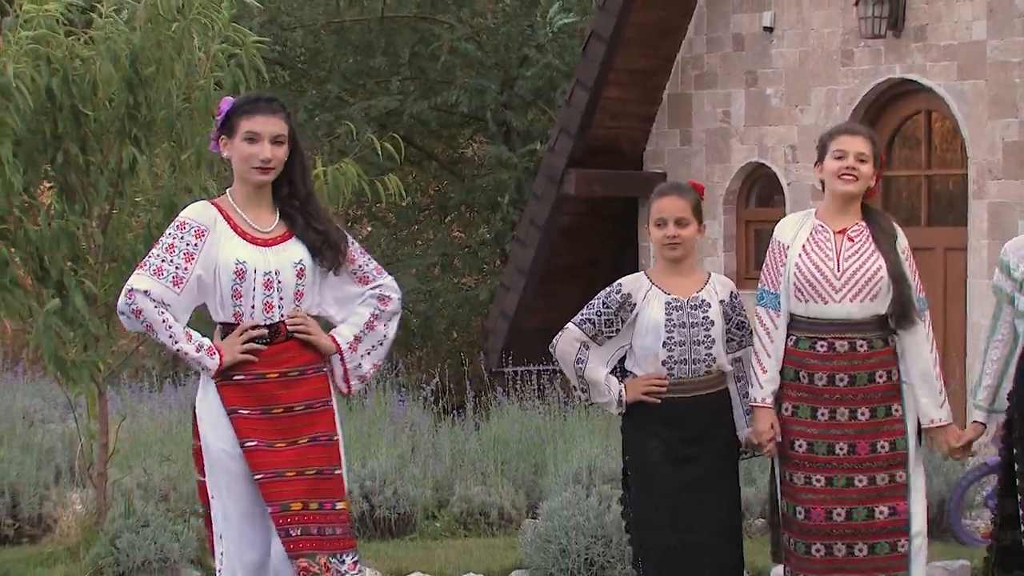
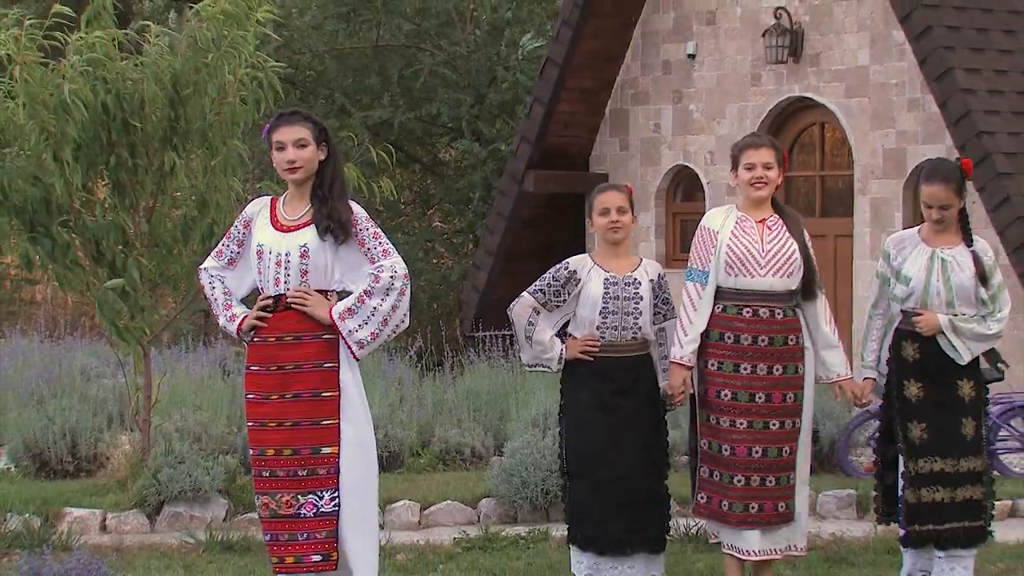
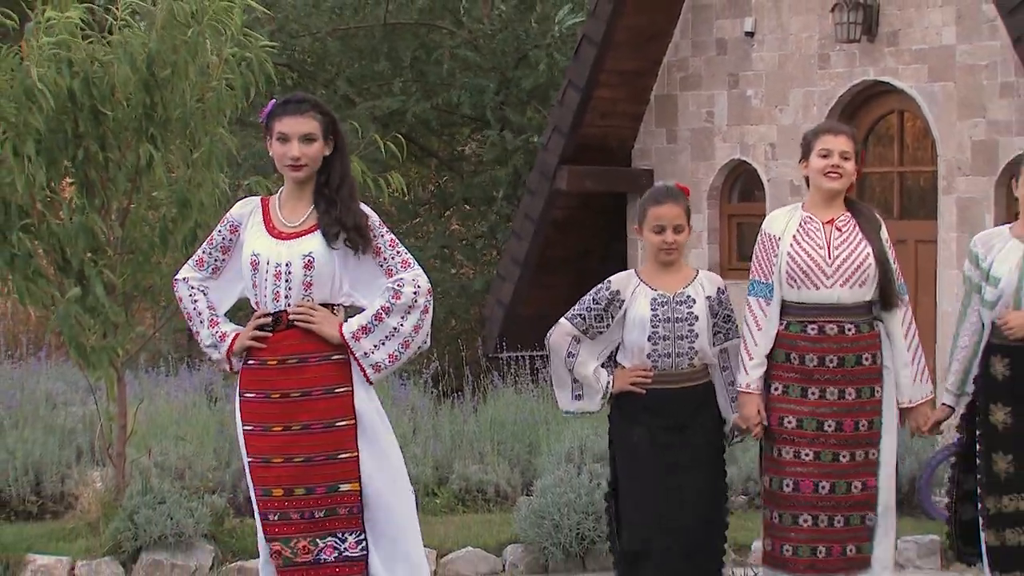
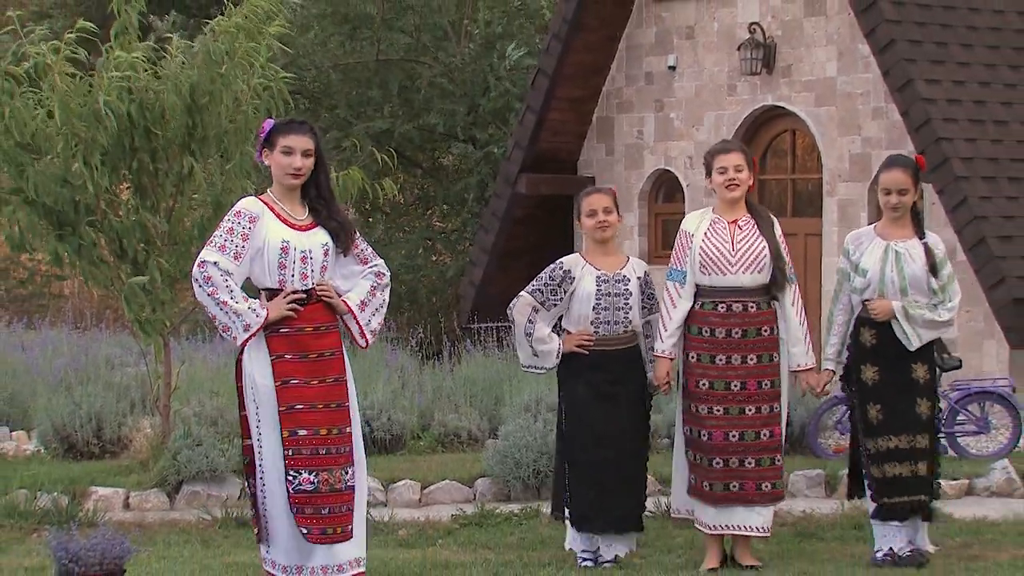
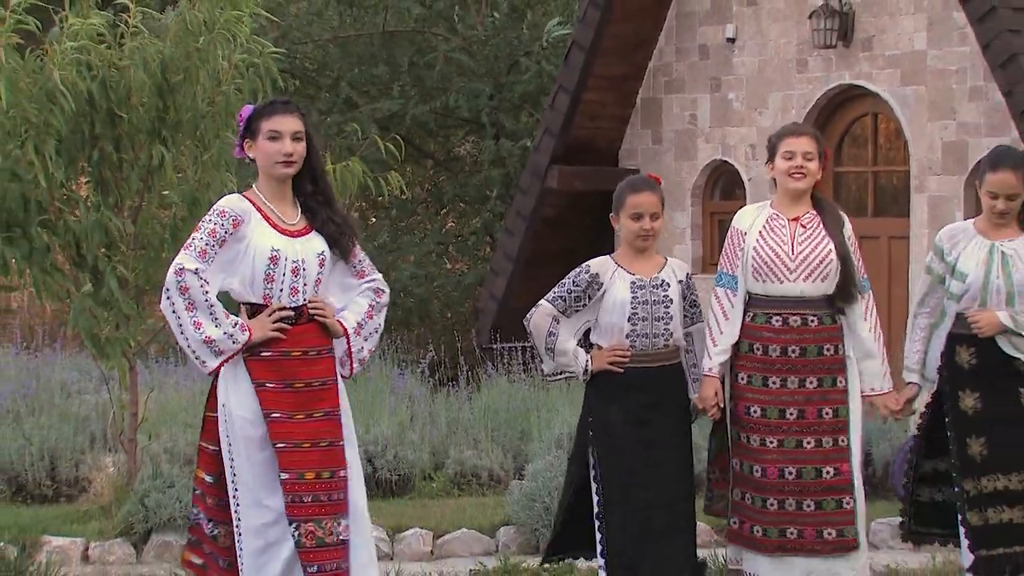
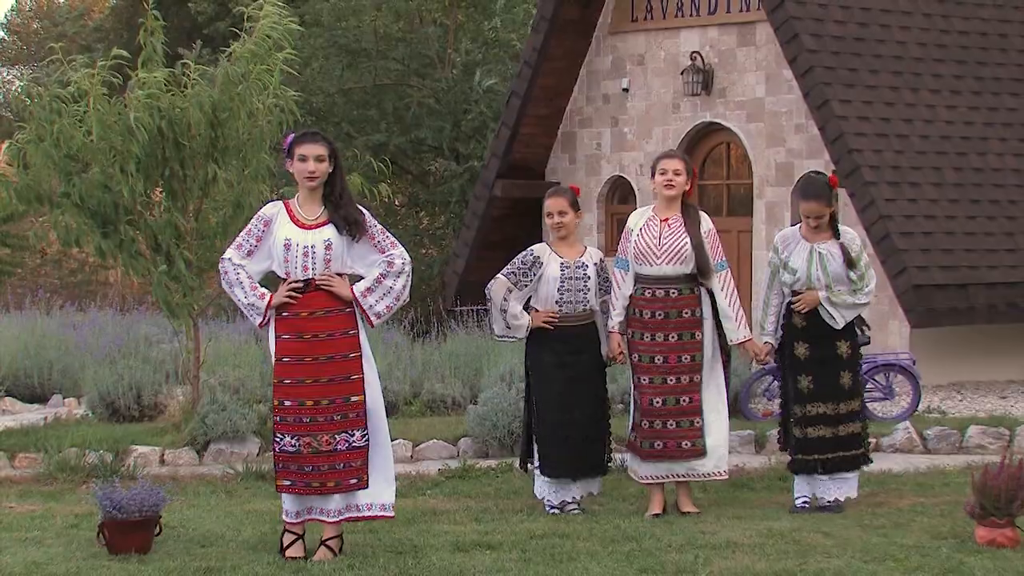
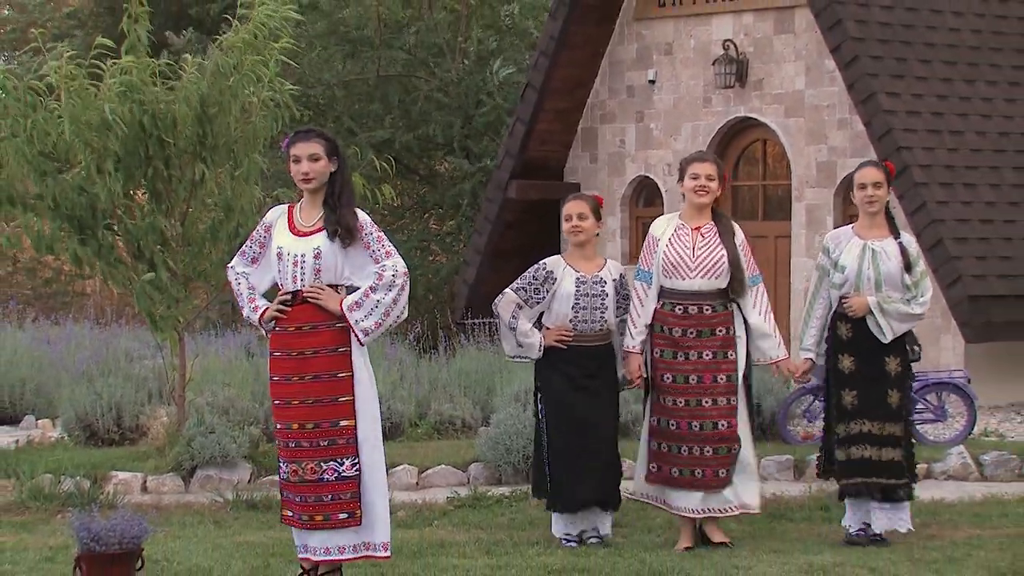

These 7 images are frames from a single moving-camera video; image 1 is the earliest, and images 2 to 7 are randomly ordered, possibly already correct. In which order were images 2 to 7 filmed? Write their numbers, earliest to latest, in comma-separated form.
3, 5, 2, 4, 7, 6
